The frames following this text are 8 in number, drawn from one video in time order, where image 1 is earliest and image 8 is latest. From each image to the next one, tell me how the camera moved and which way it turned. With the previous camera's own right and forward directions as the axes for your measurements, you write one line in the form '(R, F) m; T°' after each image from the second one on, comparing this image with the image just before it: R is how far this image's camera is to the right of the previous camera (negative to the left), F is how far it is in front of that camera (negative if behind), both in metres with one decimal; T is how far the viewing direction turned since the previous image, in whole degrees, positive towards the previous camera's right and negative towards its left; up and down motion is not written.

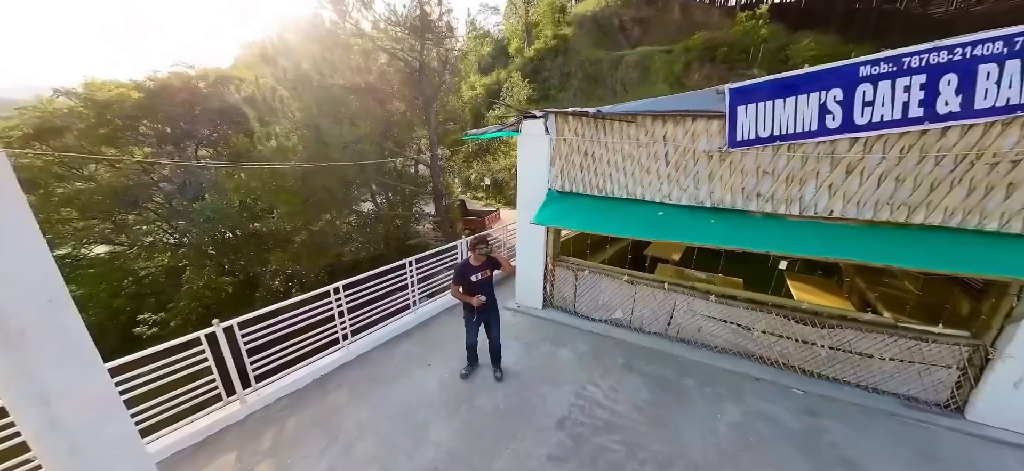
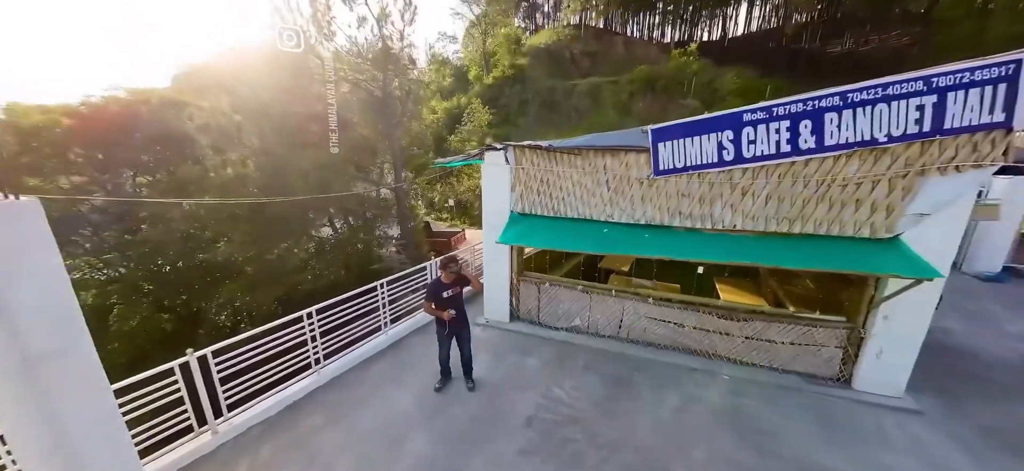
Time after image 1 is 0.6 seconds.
(0.0, -0.5) m; +6°
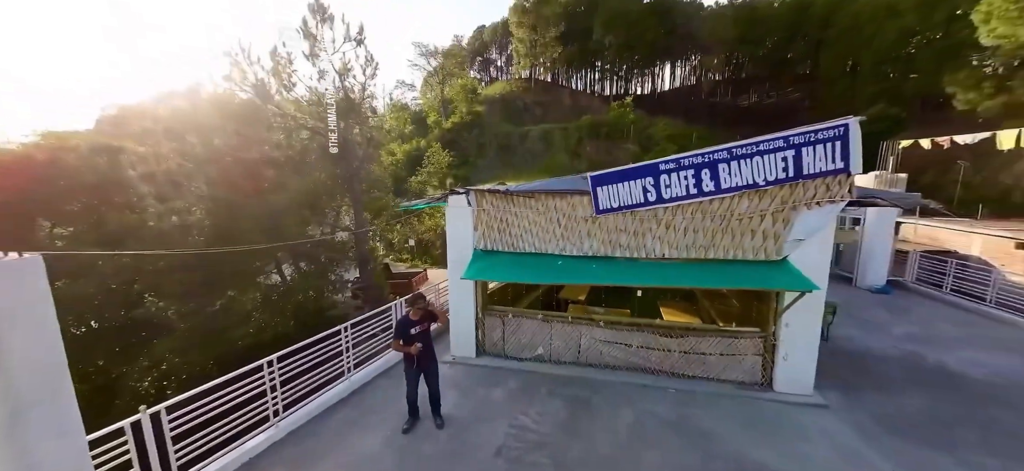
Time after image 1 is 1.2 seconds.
(0.0, -0.5) m; +6°
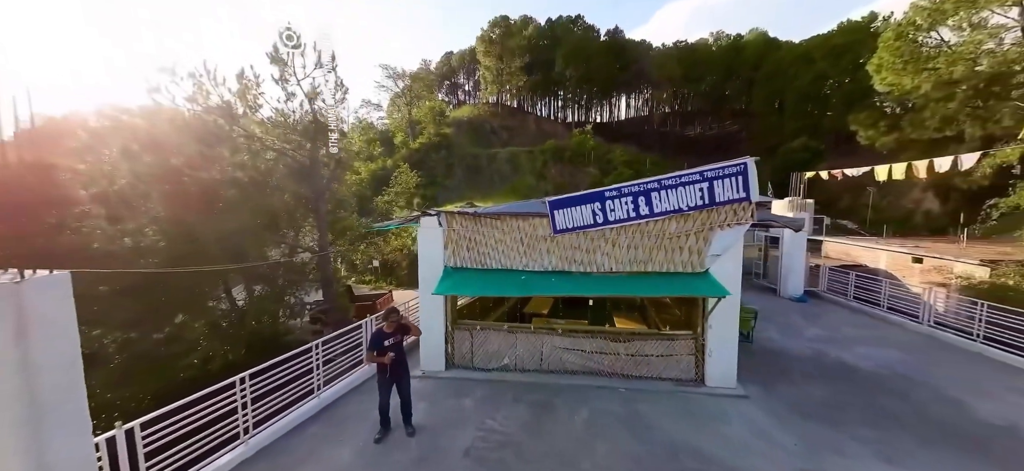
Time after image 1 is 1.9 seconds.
(0.0, -0.6) m; +5°
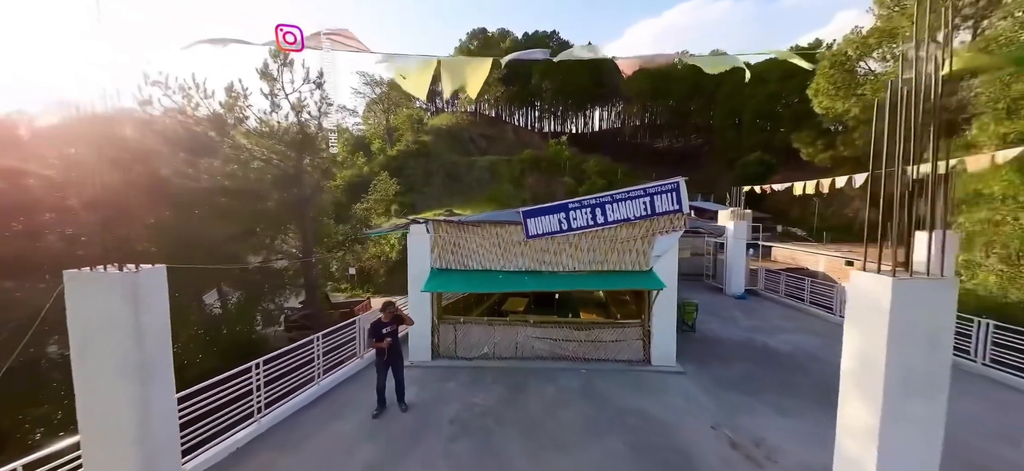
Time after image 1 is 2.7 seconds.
(0.0, -1.0) m; +4°
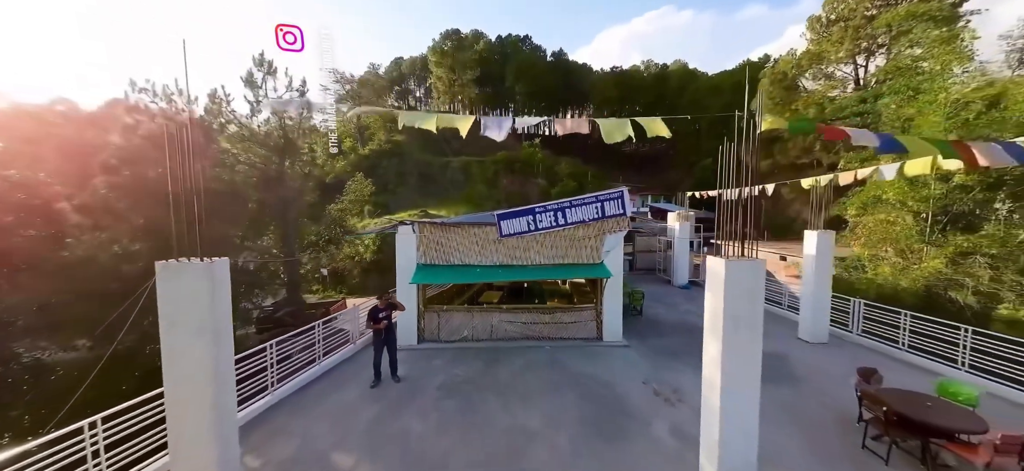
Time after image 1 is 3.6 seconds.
(0.0, -1.3) m; +4°
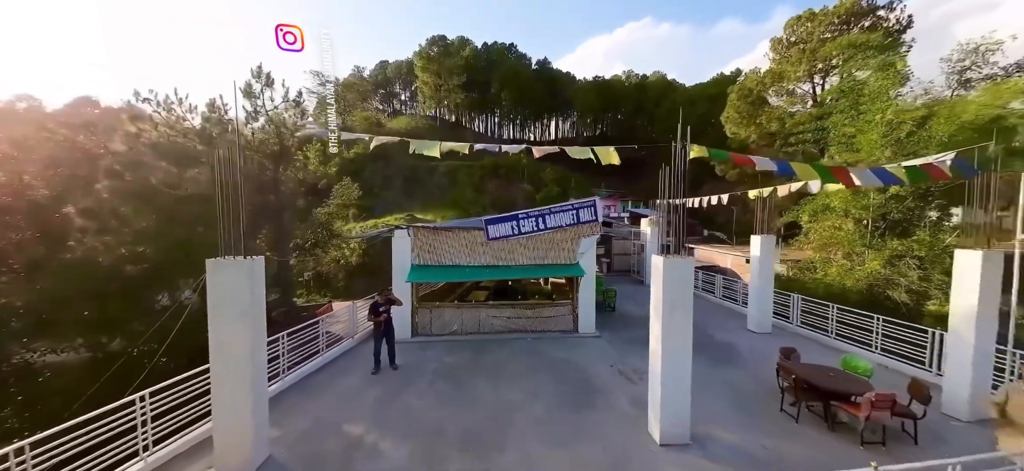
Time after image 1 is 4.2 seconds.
(0.0, -1.0) m; +2°
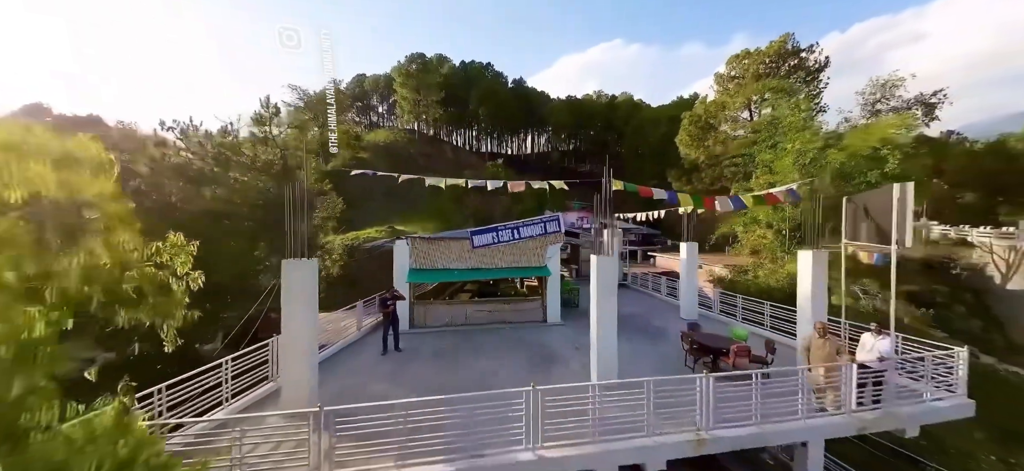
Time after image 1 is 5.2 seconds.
(-0.1, -2.3) m; +4°
